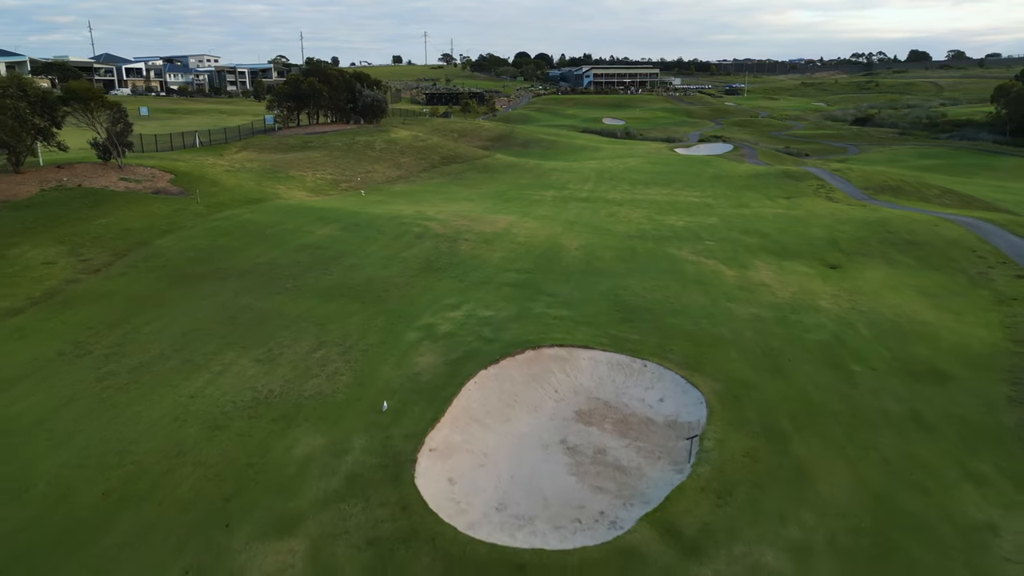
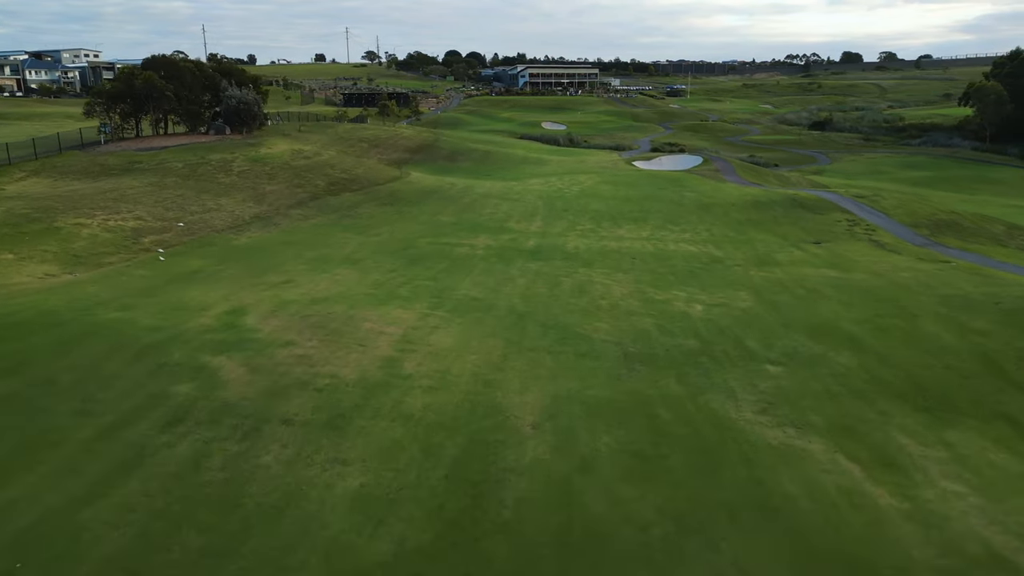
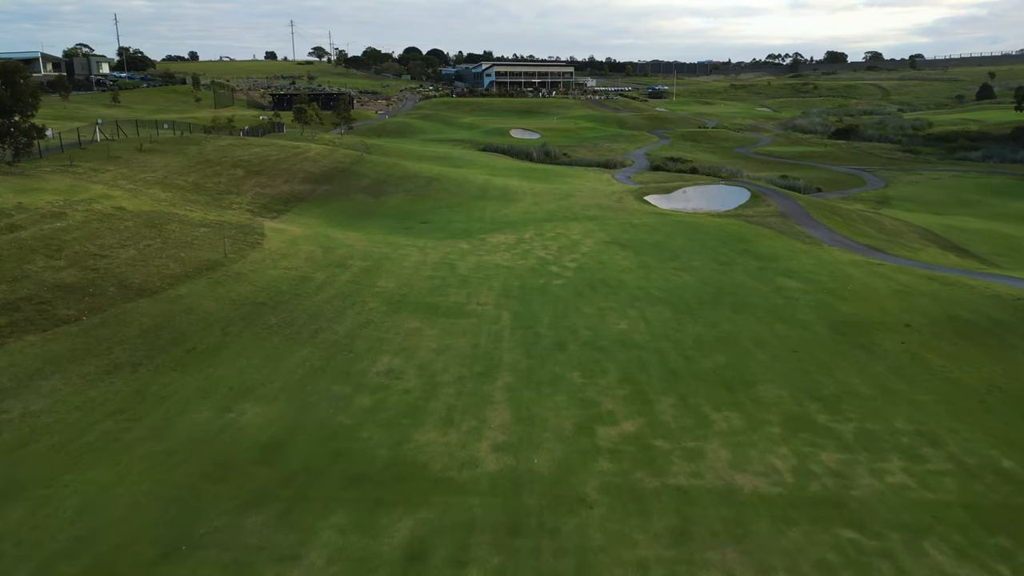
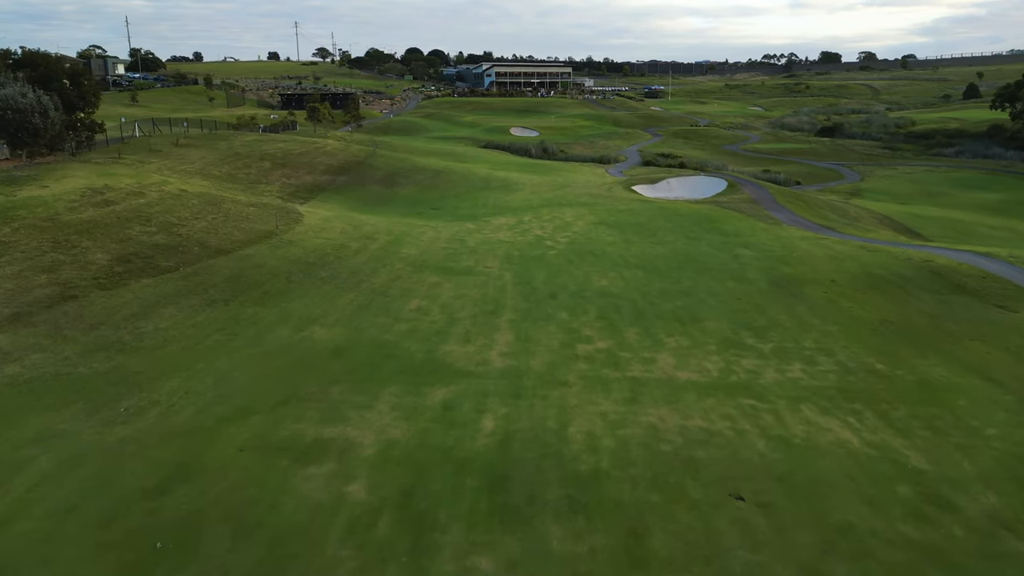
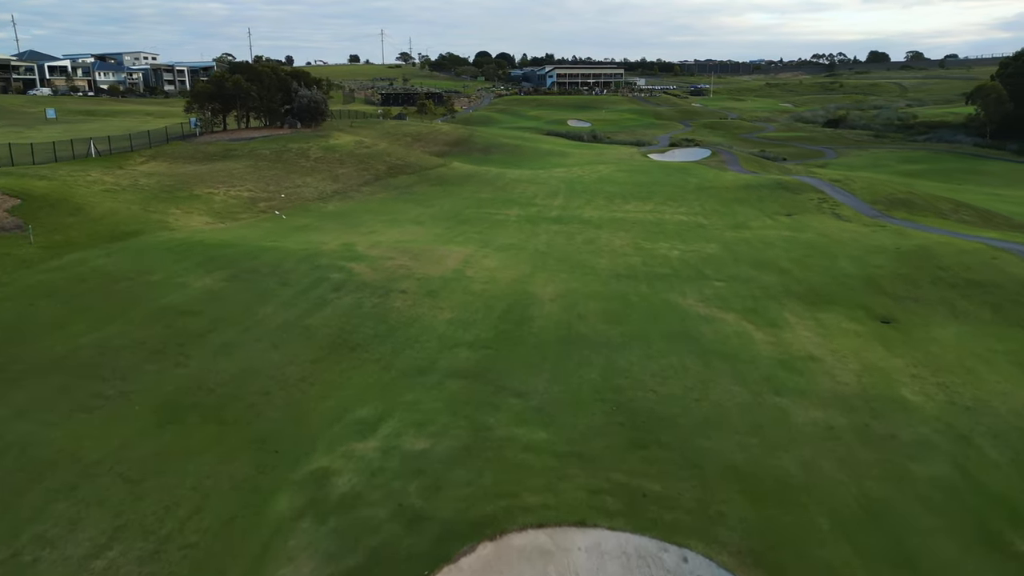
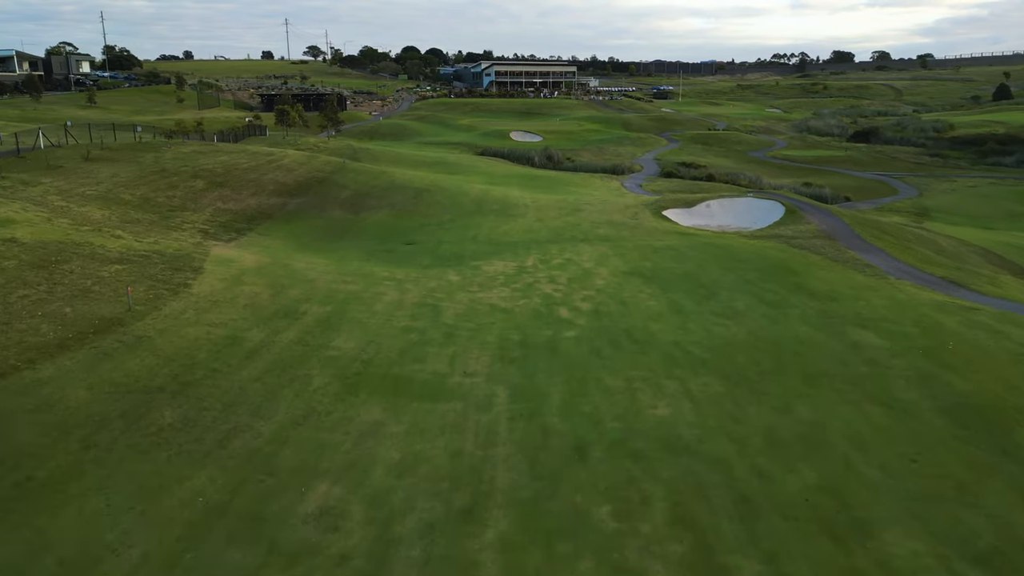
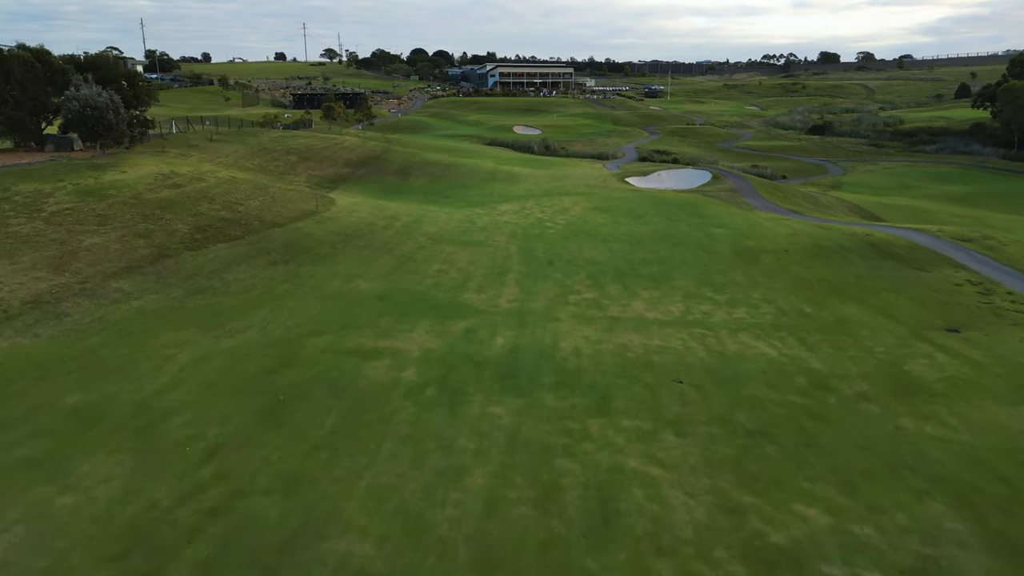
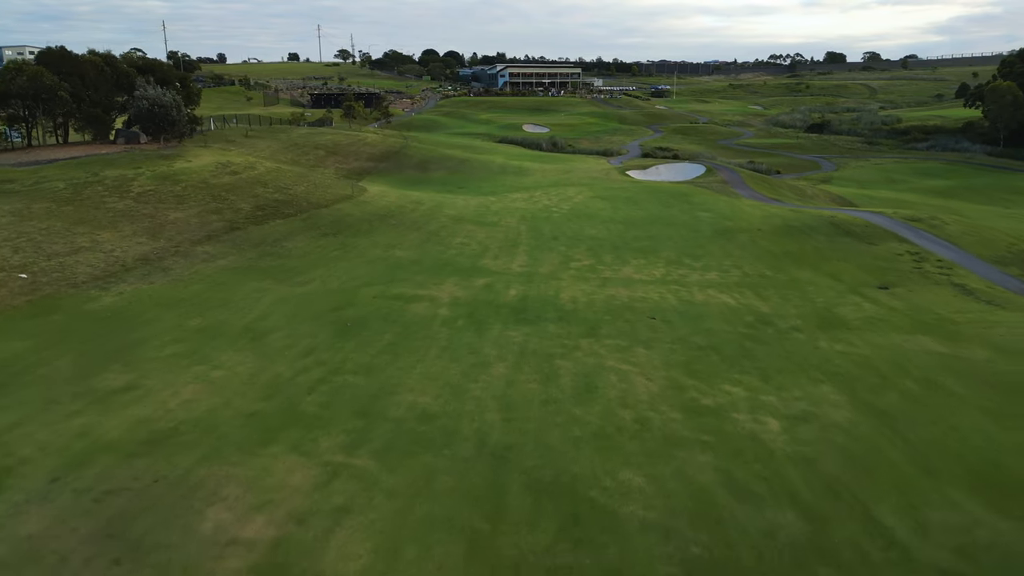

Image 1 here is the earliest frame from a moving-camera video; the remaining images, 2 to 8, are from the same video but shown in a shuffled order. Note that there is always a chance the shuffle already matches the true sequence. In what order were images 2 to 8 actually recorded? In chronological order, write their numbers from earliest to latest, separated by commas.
5, 2, 8, 7, 4, 3, 6
